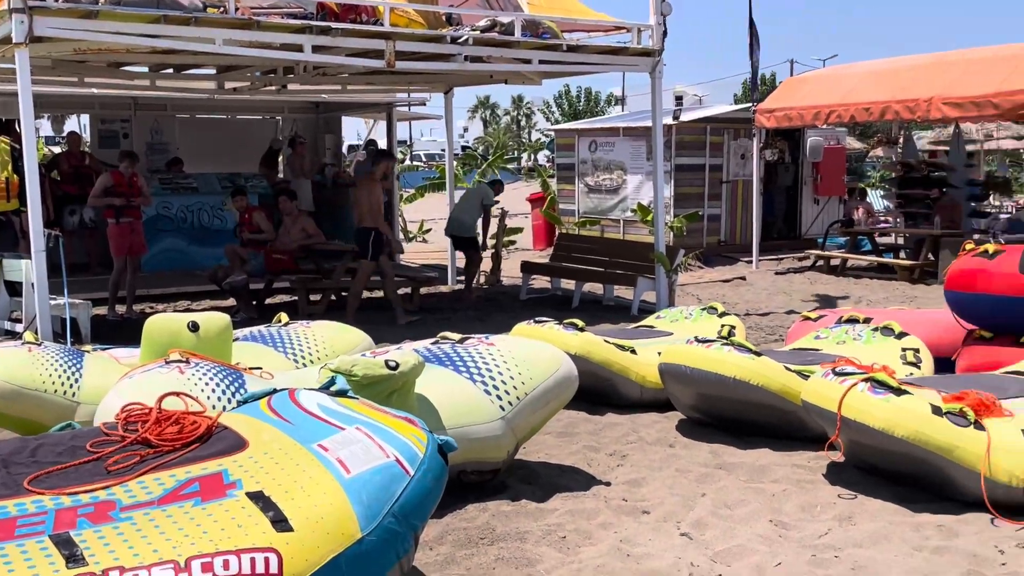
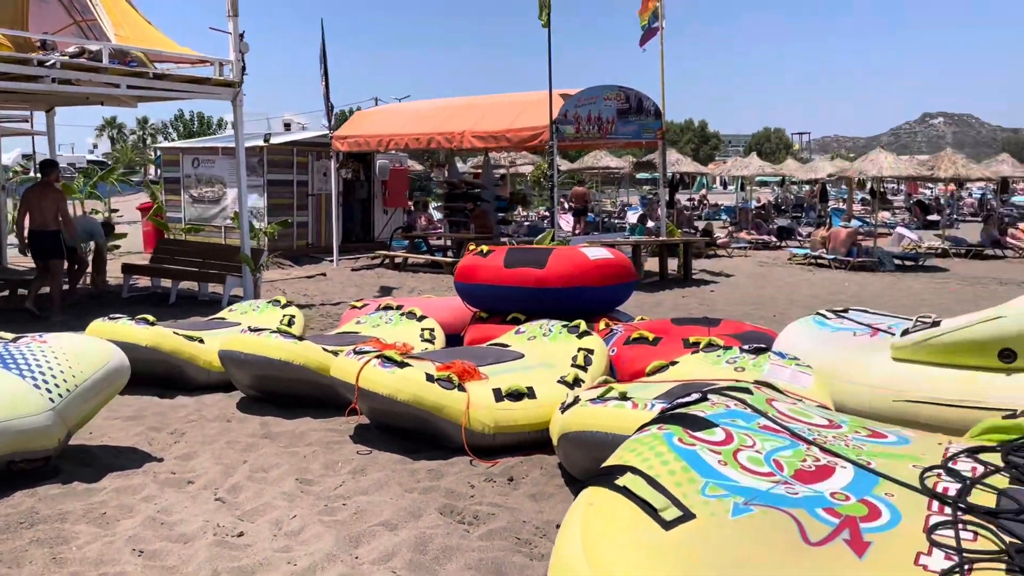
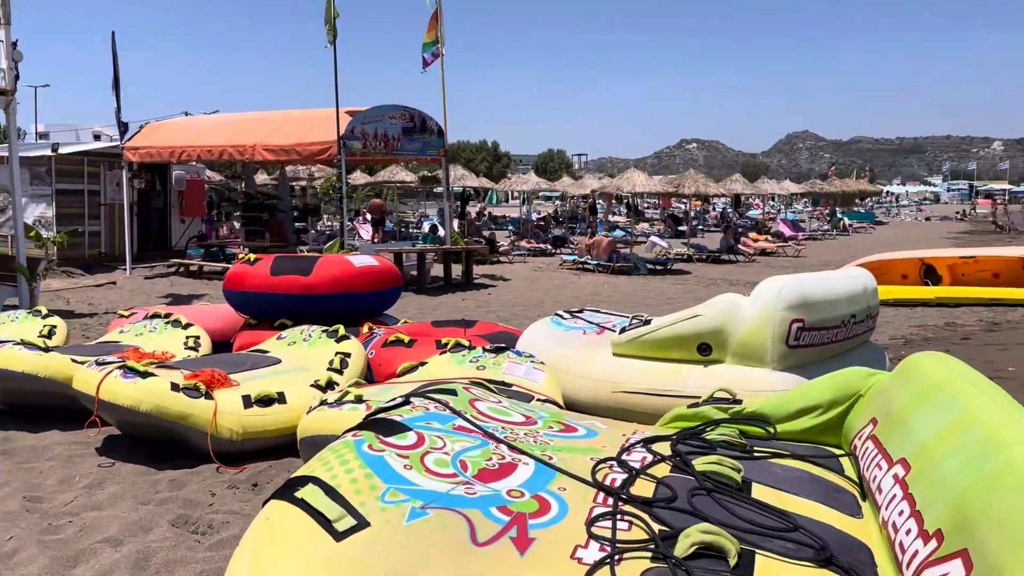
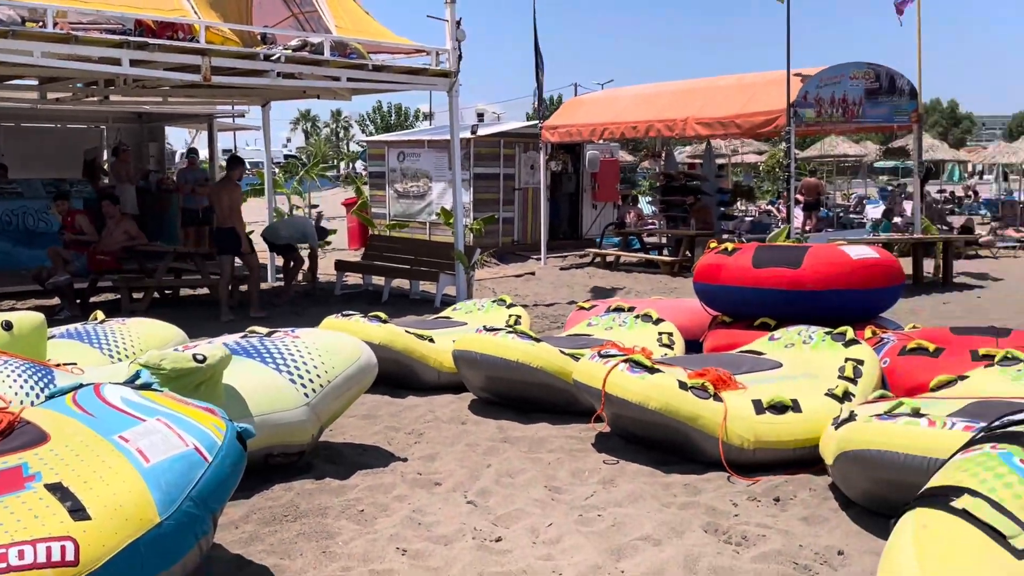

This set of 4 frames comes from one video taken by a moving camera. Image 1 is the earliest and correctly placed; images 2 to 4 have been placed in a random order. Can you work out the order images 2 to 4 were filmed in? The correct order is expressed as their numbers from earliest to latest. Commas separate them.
4, 2, 3
